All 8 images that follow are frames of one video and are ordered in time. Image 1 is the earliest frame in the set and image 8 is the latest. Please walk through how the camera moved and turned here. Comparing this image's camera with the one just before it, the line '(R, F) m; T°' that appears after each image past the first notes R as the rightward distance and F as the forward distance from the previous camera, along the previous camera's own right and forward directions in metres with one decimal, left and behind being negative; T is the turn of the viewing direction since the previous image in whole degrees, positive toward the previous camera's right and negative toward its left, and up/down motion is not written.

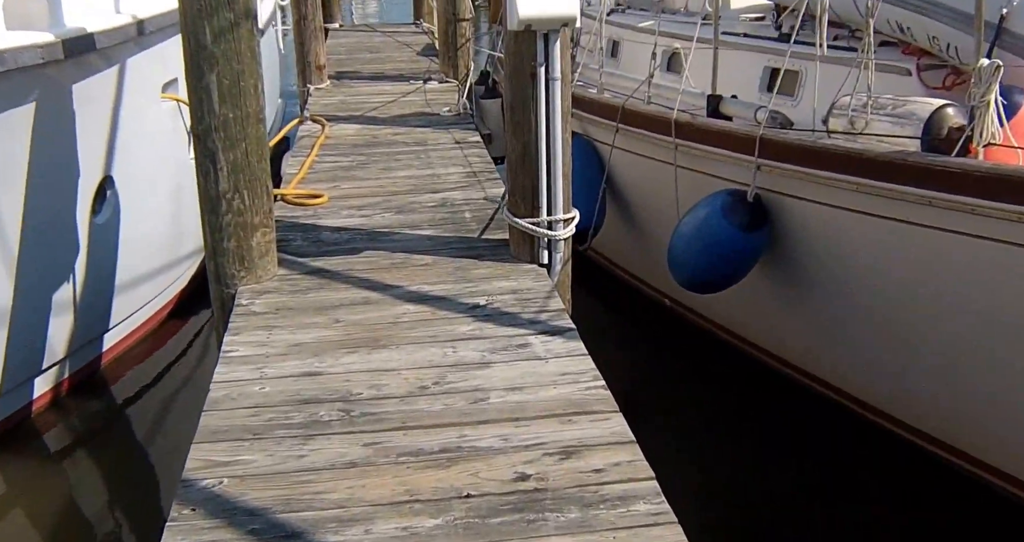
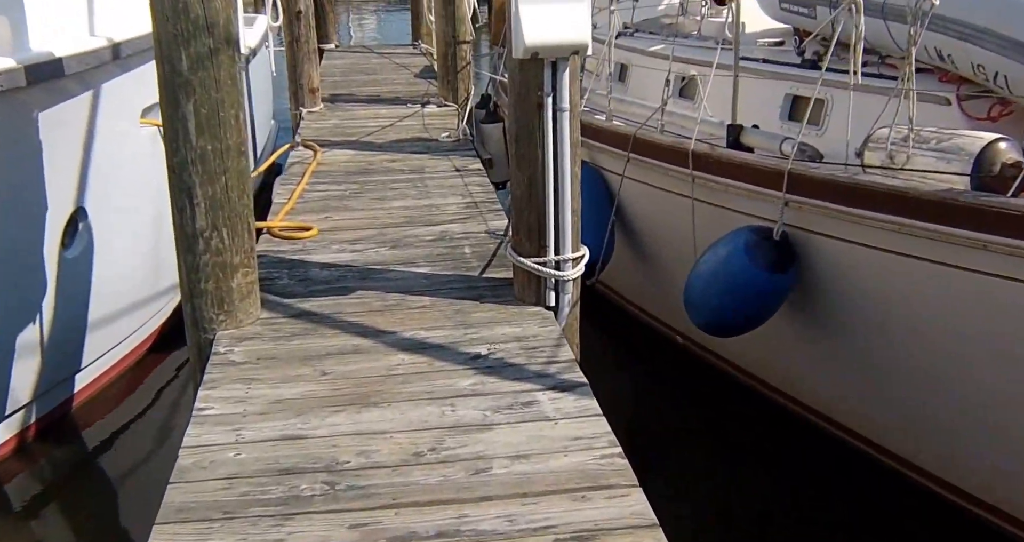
(0.0, +0.3) m; 0°
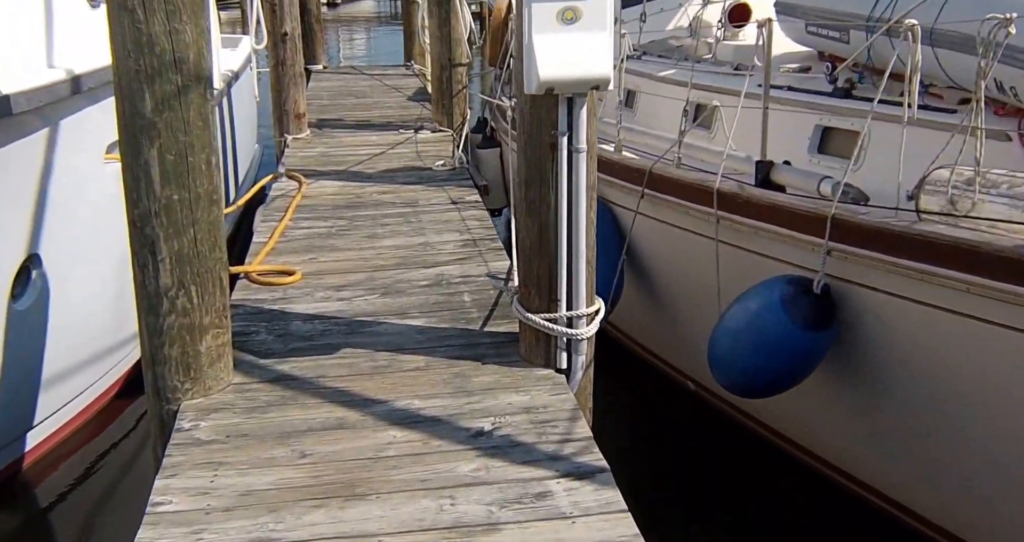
(0.0, +0.4) m; 0°
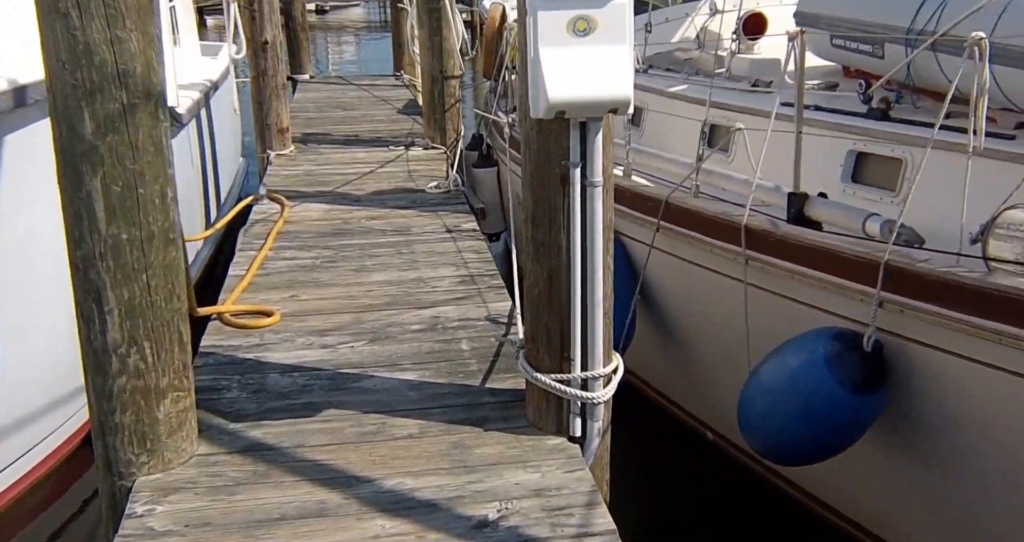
(0.0, +0.4) m; +1°
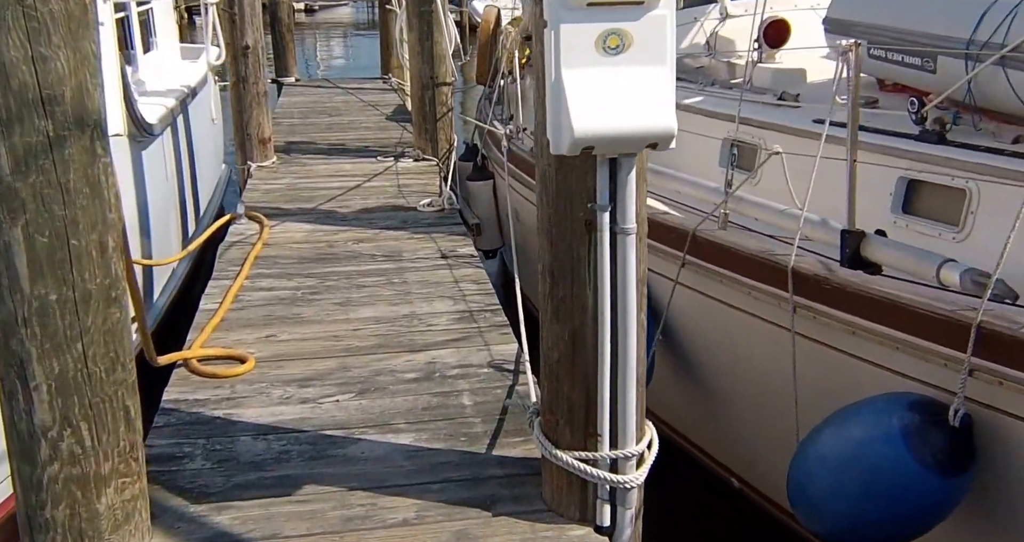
(-0.1, +0.4) m; +1°
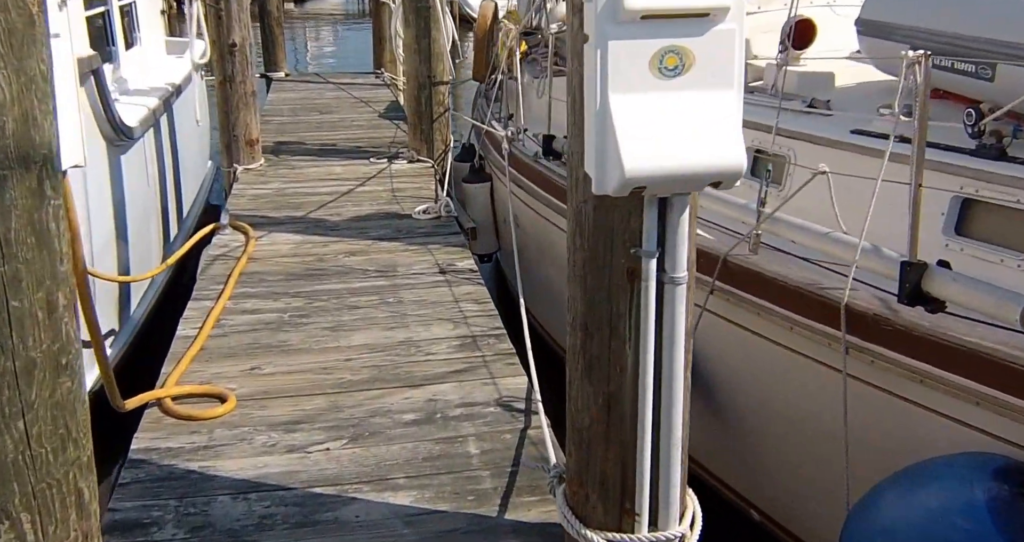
(-0.1, +0.3) m; +1°
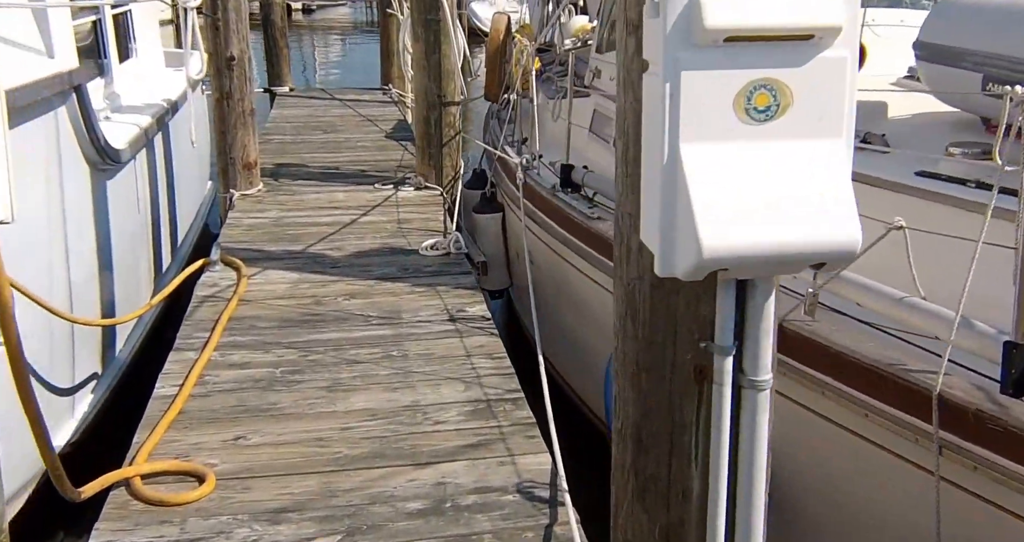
(-0.1, +0.4) m; 0°
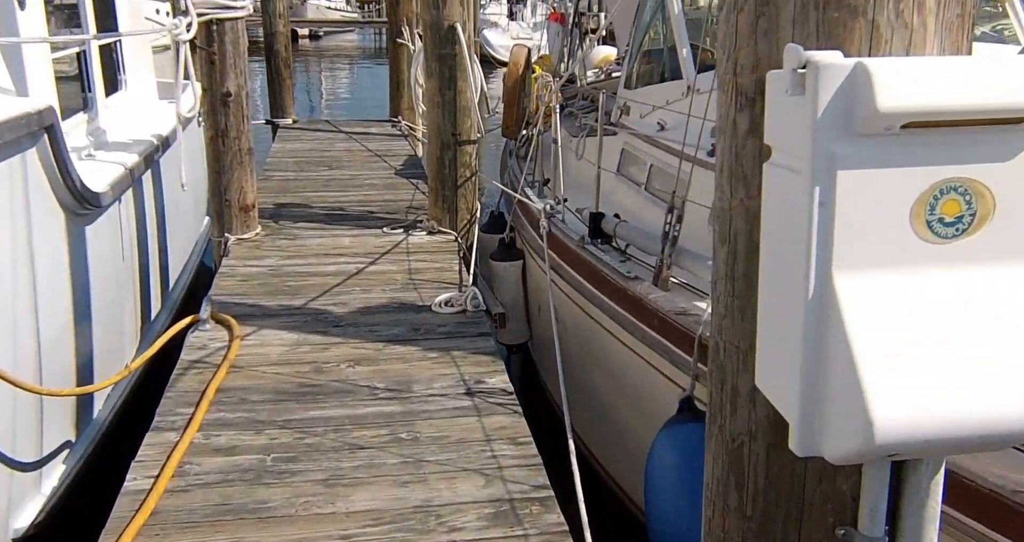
(-0.1, +0.4) m; -1°
